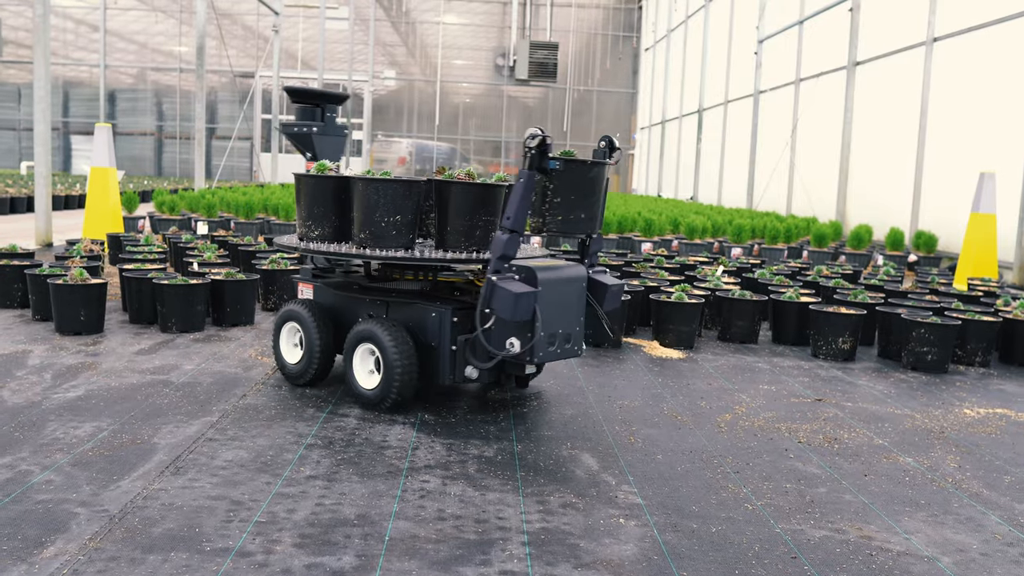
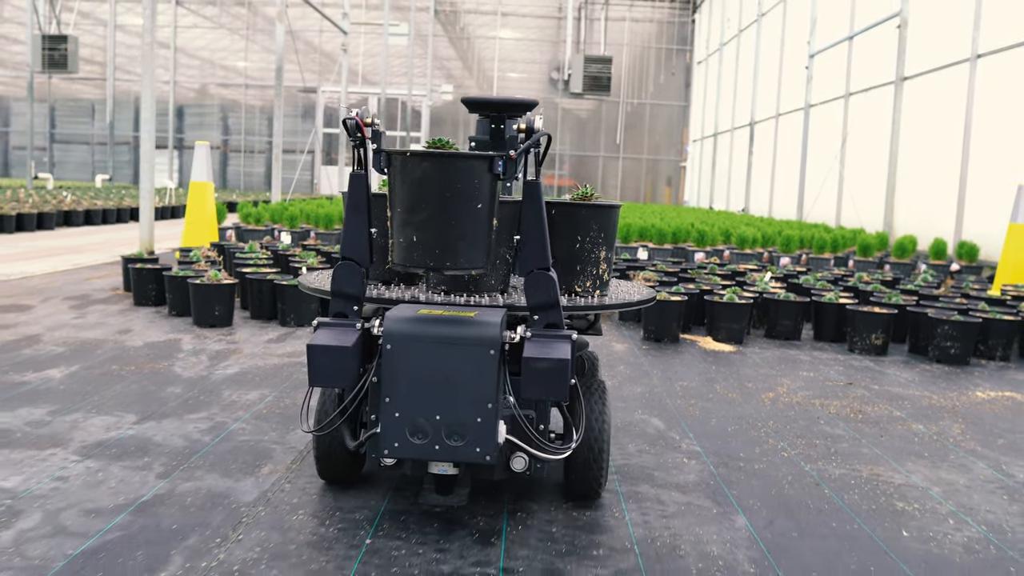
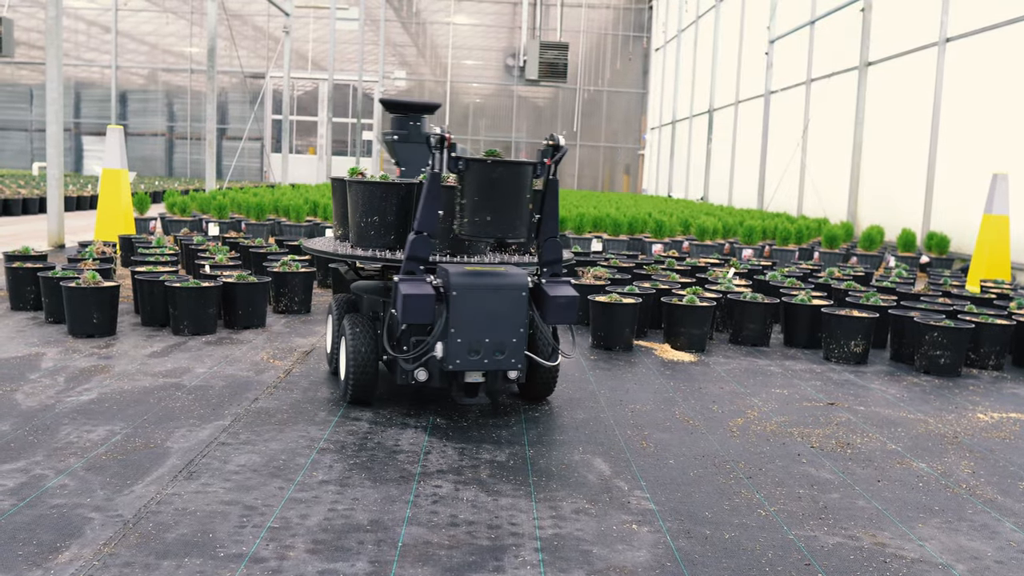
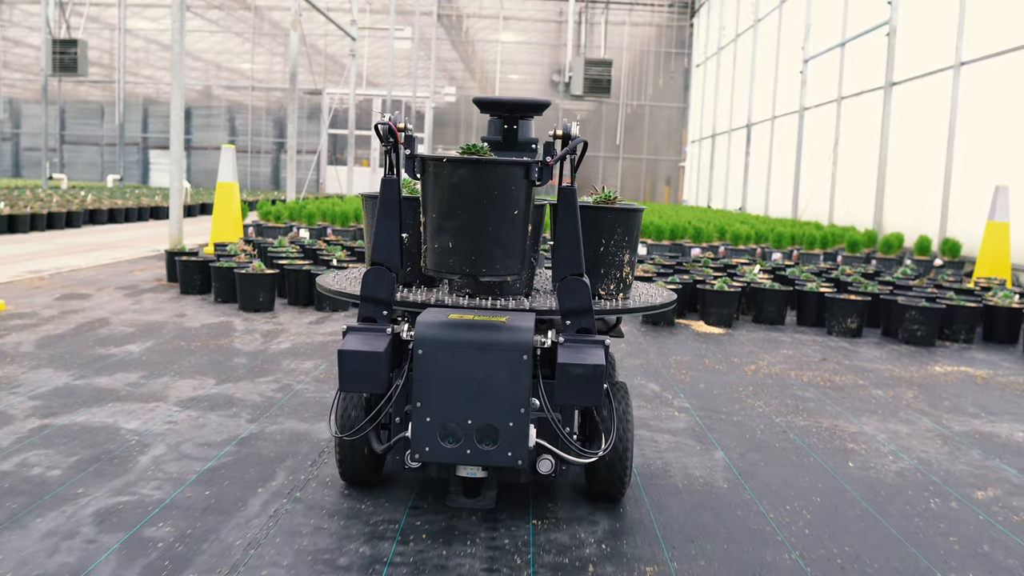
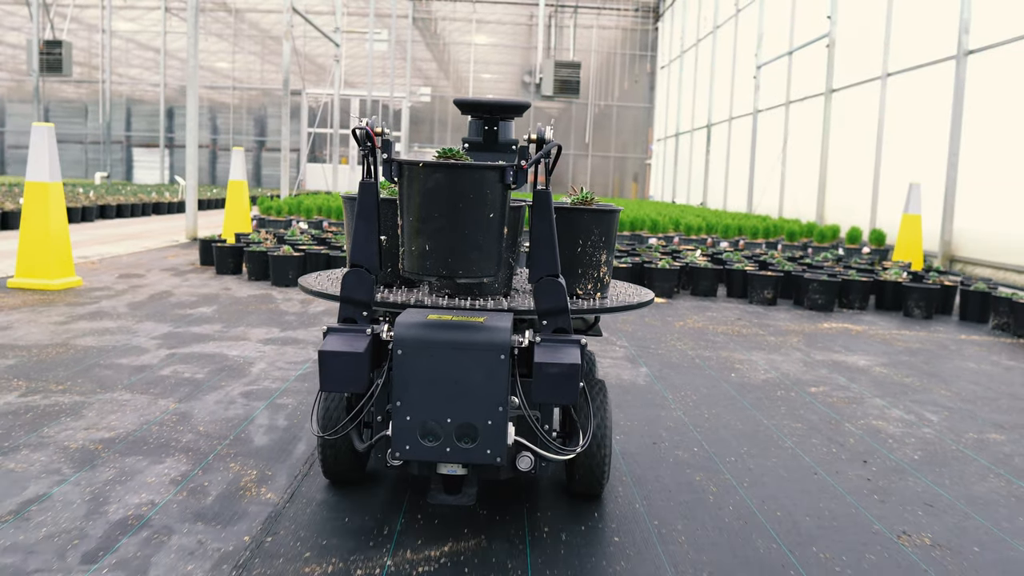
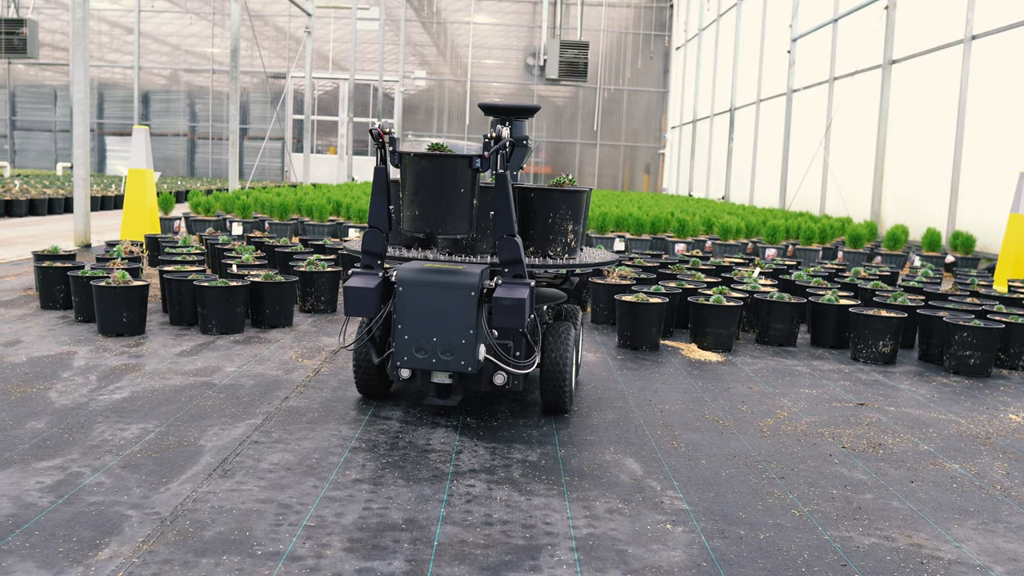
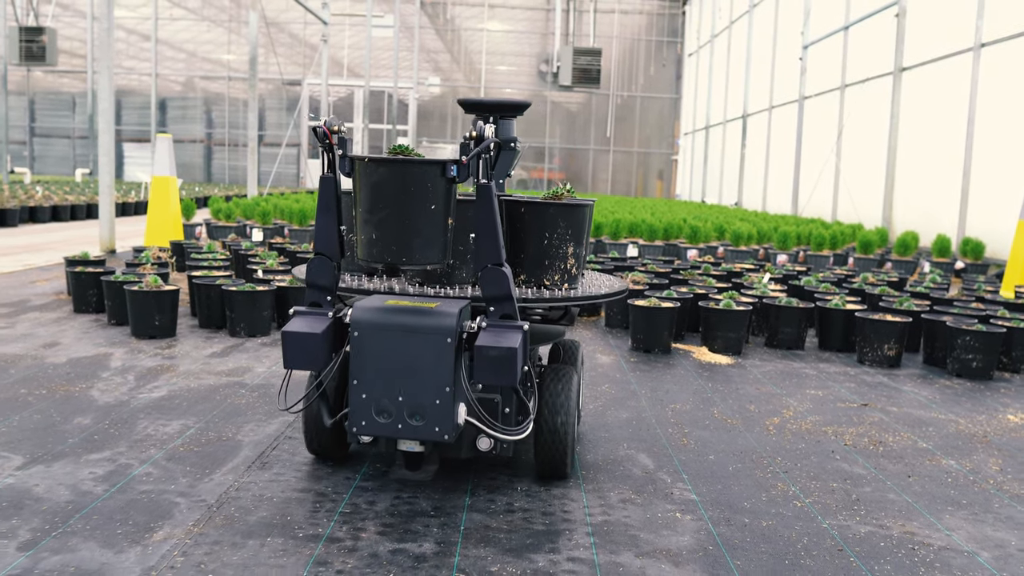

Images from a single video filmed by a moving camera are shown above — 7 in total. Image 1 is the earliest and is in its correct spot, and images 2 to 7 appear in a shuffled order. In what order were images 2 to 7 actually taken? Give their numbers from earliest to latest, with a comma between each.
3, 6, 7, 2, 4, 5
